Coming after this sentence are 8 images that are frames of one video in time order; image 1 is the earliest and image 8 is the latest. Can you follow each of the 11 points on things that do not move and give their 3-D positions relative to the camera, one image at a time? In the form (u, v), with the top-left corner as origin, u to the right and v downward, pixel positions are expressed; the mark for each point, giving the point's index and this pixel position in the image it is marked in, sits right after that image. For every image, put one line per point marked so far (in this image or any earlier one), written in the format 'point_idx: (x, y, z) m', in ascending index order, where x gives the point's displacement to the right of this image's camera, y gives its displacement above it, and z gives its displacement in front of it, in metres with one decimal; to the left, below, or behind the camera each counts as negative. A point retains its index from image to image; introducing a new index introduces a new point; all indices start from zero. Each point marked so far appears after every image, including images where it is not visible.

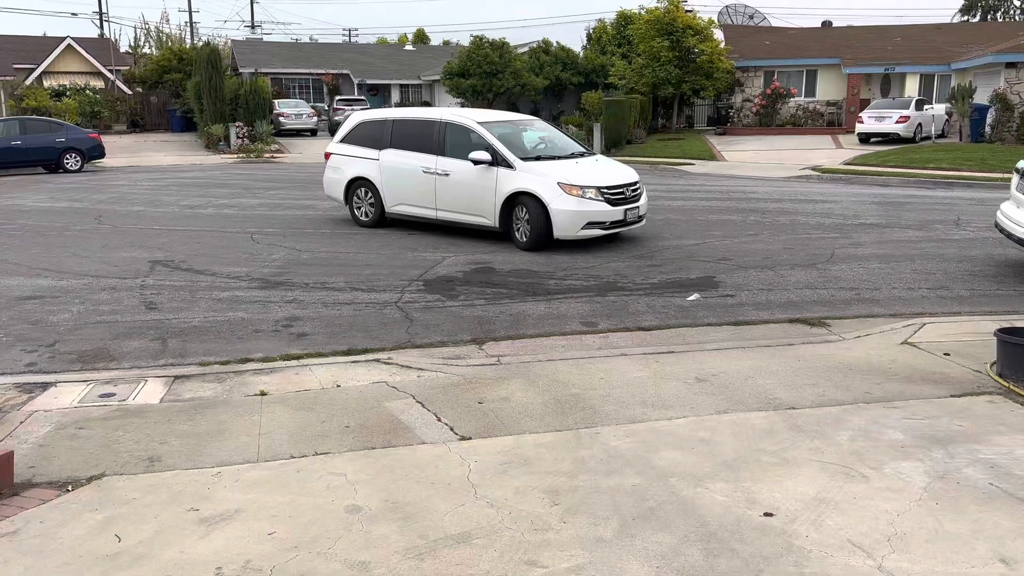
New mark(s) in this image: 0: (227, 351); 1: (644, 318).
0: (-2.1, -0.5, +6.3) m
1: (+1.1, -0.3, +7.1) m
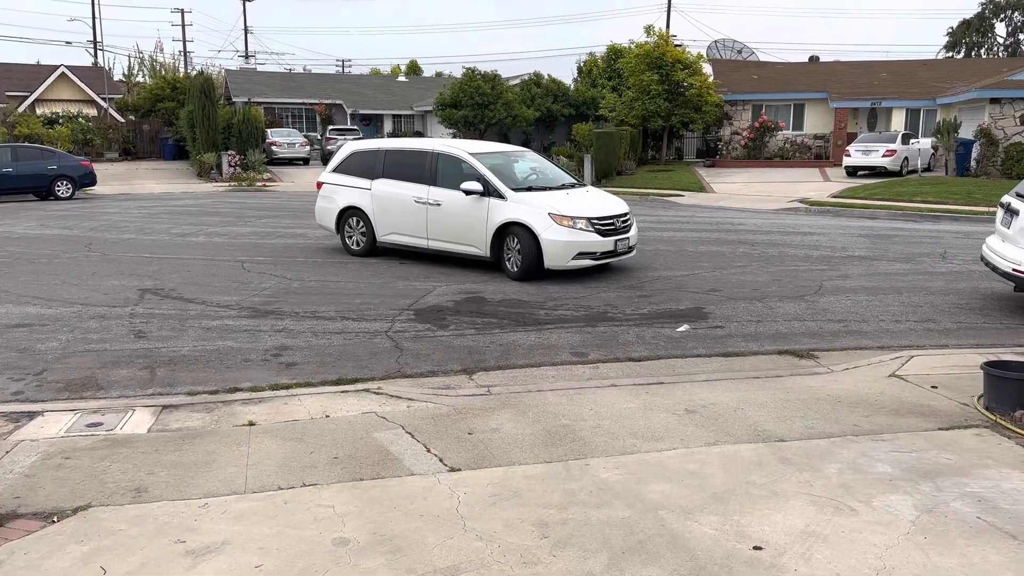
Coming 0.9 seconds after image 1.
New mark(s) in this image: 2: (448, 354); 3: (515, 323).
0: (-2.2, -0.7, +6.2) m
1: (+1.0, -0.5, +7.1) m
2: (-0.5, -0.5, +6.8) m
3: (0.0, -0.3, +7.8) m
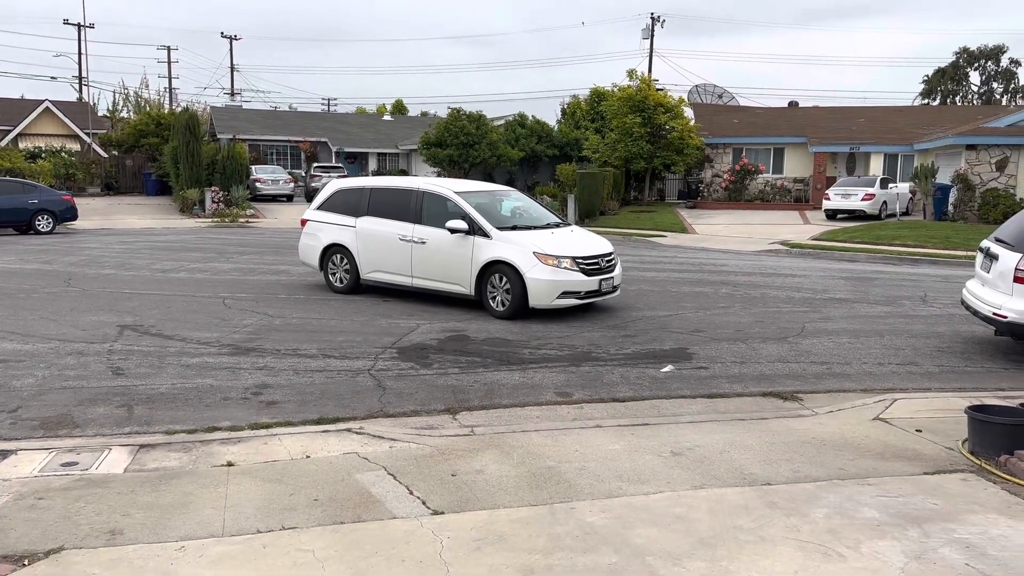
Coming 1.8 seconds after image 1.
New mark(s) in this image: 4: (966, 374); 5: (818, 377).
0: (-2.3, -1.0, +6.1) m
1: (+0.9, -0.9, +7.0) m
2: (-0.6, -0.9, +6.7) m
3: (-0.1, -0.7, +7.8) m
4: (+4.2, -0.8, +7.8) m
5: (+2.8, -0.8, +7.7) m
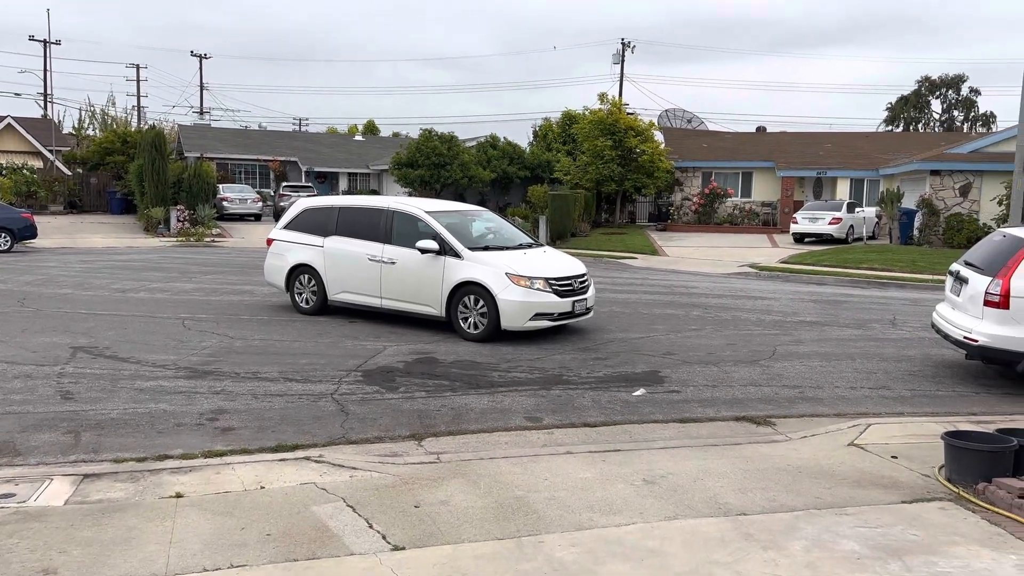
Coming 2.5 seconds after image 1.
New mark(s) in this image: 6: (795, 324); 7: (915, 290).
0: (-2.6, -1.1, +5.8) m
1: (+0.6, -1.0, +6.9) m
2: (-0.9, -1.0, +6.5) m
3: (-0.4, -0.9, +7.6) m
4: (+3.9, -1.0, +7.7) m
5: (+2.5, -1.0, +7.5) m
6: (+3.9, -0.5, +11.4) m
7: (+8.1, 0.0, +16.8) m
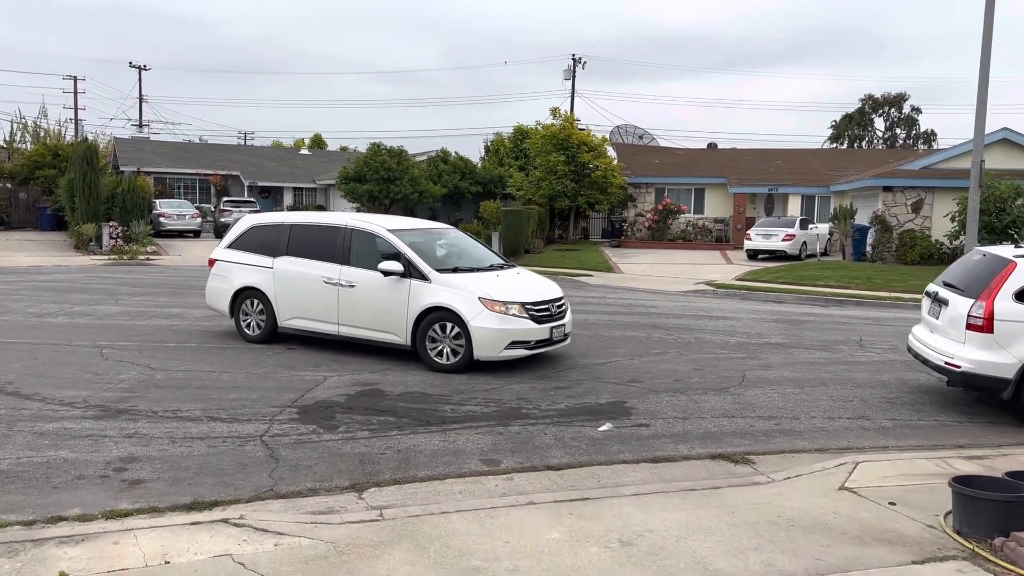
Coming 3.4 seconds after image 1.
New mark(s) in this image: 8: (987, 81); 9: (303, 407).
0: (-2.8, -1.3, +5.0) m
1: (+0.3, -1.2, +6.2) m
2: (-1.2, -1.2, +5.7) m
3: (-0.8, -1.1, +6.8) m
4: (+3.5, -1.2, +7.2) m
5: (+2.1, -1.2, +7.0) m
6: (+3.3, -0.8, +10.9) m
7: (+7.2, -0.4, +16.5) m
8: (+9.4, +4.1, +16.4) m
9: (-1.8, -1.0, +7.1) m
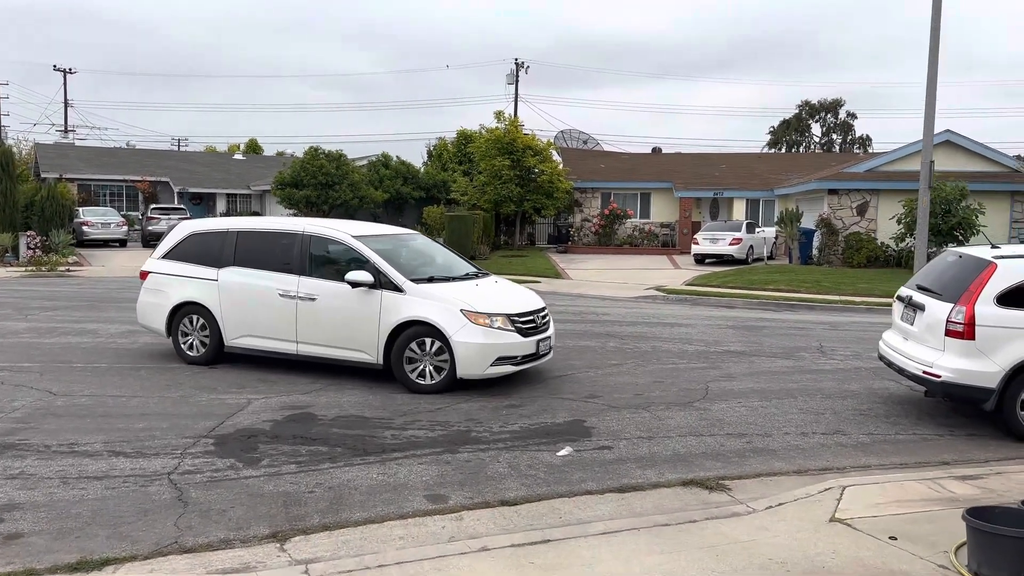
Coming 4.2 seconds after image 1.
0: (-3.1, -1.4, +4.0) m
1: (0.0, -1.3, +5.5) m
2: (-1.5, -1.3, +4.9) m
3: (-1.2, -1.2, +6.0) m
4: (+3.1, -1.3, +6.7) m
5: (+1.8, -1.3, +6.4) m
6: (+2.6, -0.8, +10.4) m
7: (+6.1, -0.5, +16.3) m
8: (+8.3, +4.0, +16.3) m
9: (-2.2, -1.1, +6.3) m
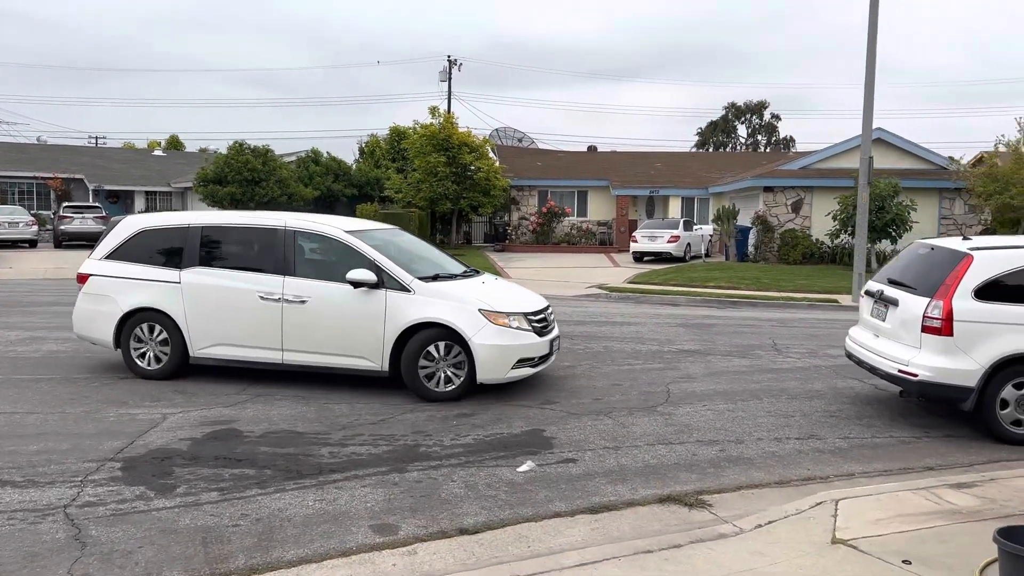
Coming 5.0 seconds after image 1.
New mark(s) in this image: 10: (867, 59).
0: (-3.2, -1.4, +3.1) m
1: (-0.3, -1.3, +4.8) m
2: (-1.7, -1.3, +4.1) m
3: (-1.4, -1.2, +5.3) m
4: (+2.8, -1.2, +6.3) m
5: (+1.4, -1.2, +5.8) m
6: (+2.0, -0.8, +9.9) m
7: (+5.0, -0.4, +16.1) m
8: (+7.1, +4.1, +16.3) m
9: (-2.5, -1.1, +5.4) m
10: (+7.0, +4.5, +16.3) m
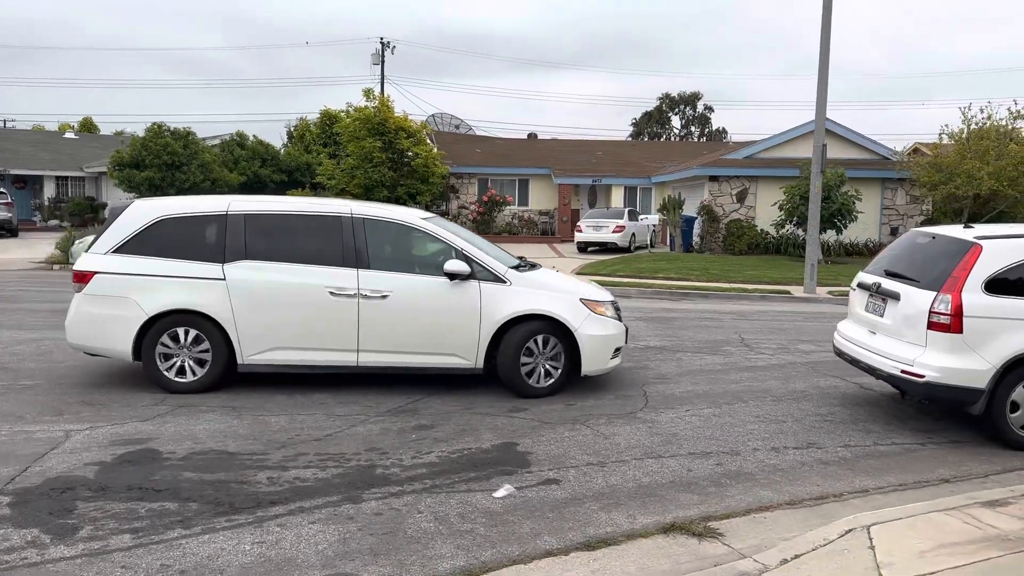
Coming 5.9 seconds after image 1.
0: (-3.1, -1.4, +2.1) m
1: (-0.4, -1.3, +4.0) m
2: (-1.7, -1.3, +3.2) m
3: (-1.6, -1.2, +4.3) m
4: (+2.6, -1.2, +5.7) m
5: (+1.3, -1.2, +5.1) m
6: (+1.5, -0.7, +9.3) m
7: (+4.0, -0.2, +15.6) m
8: (+6.1, +4.3, +16.0) m
9: (-2.6, -1.1, +4.4) m
10: (+5.9, +4.7, +16.0) m
